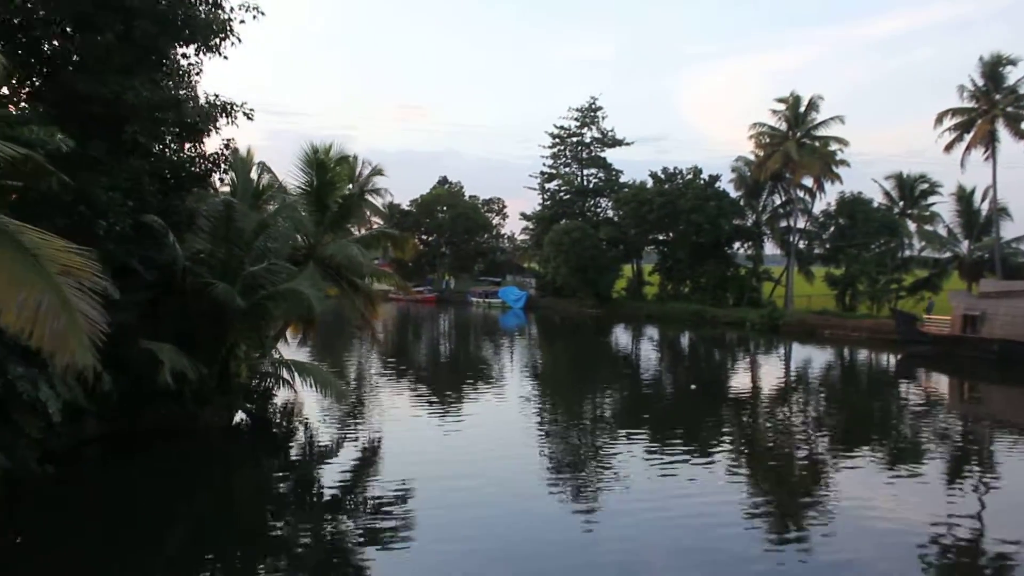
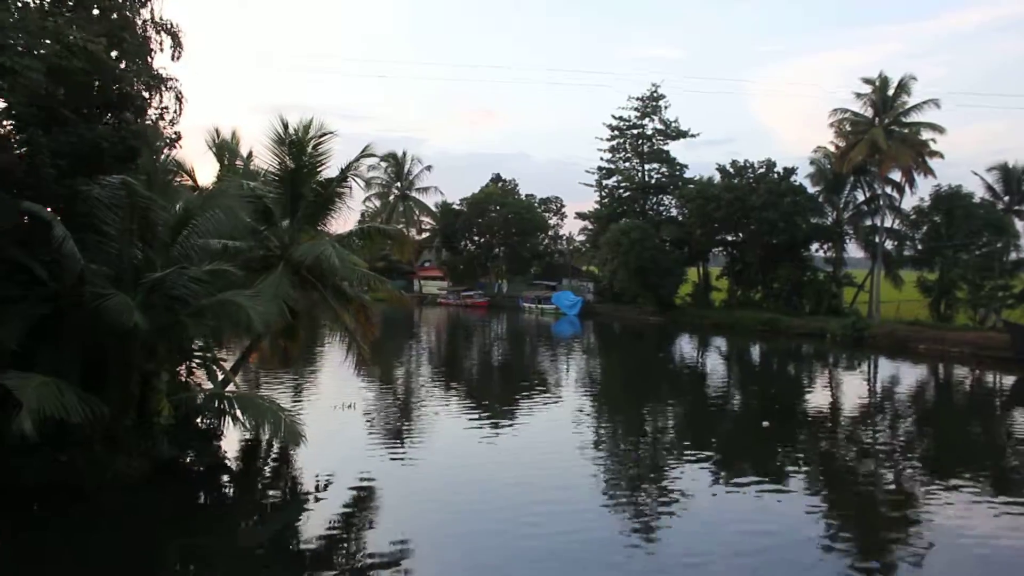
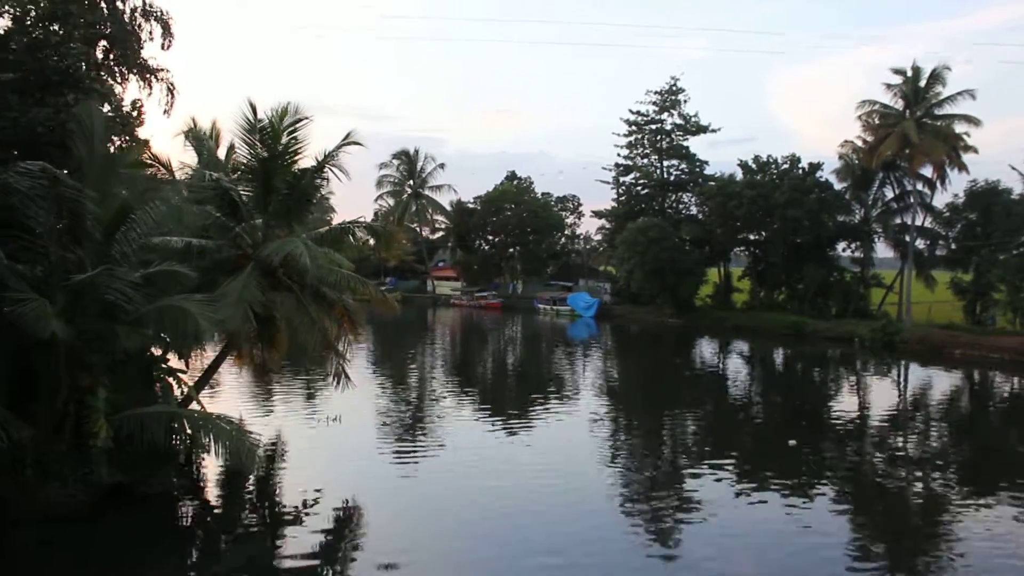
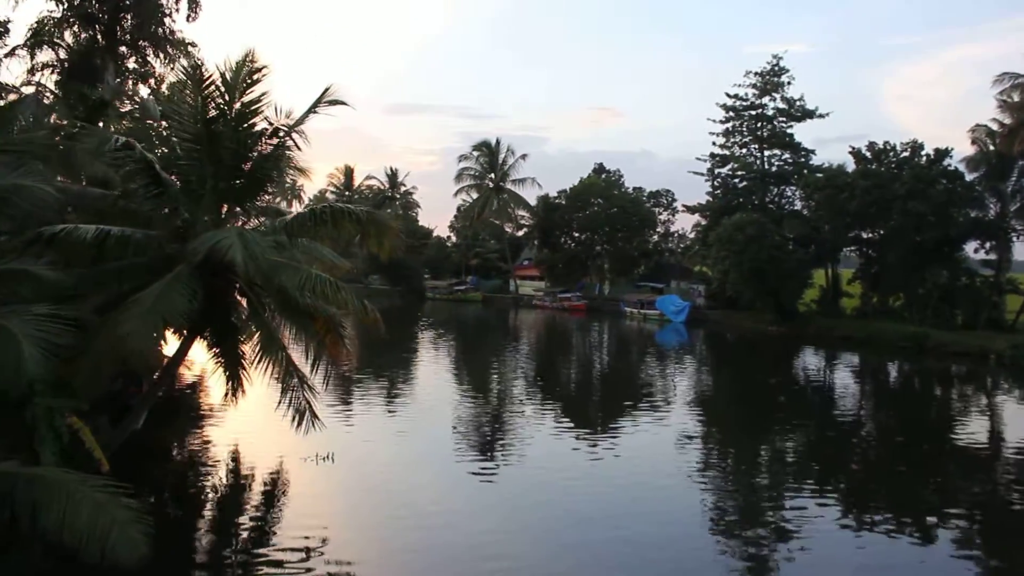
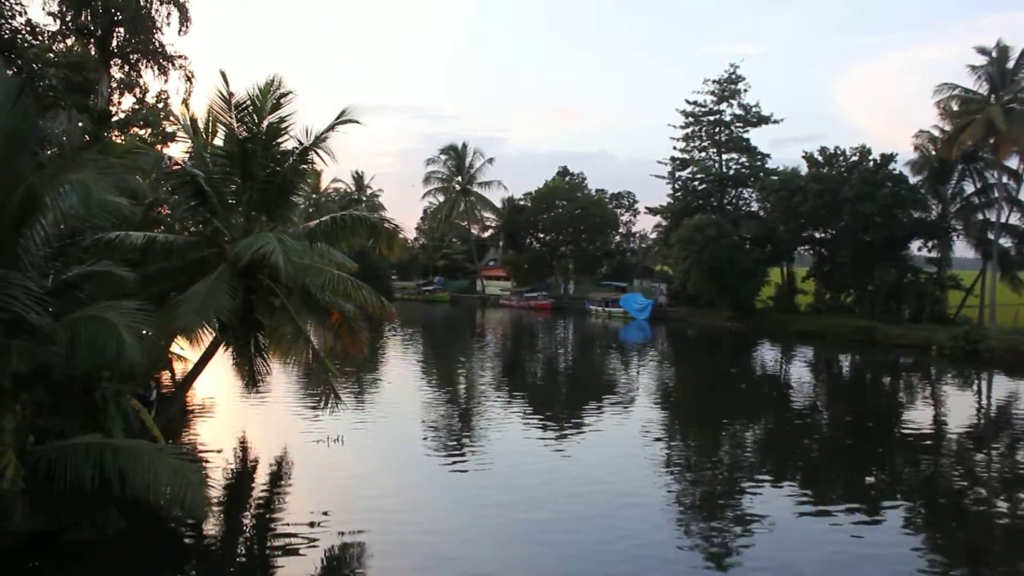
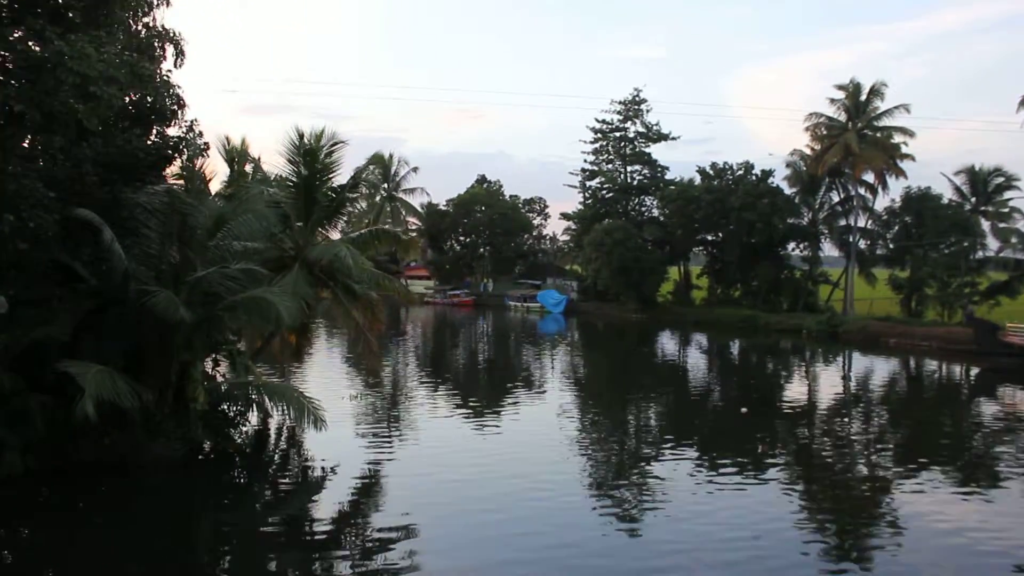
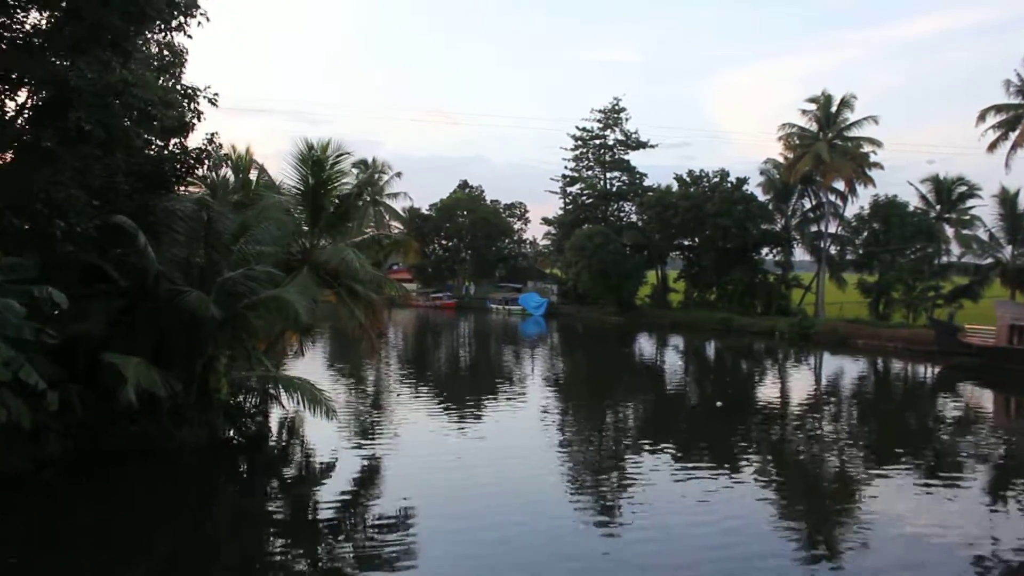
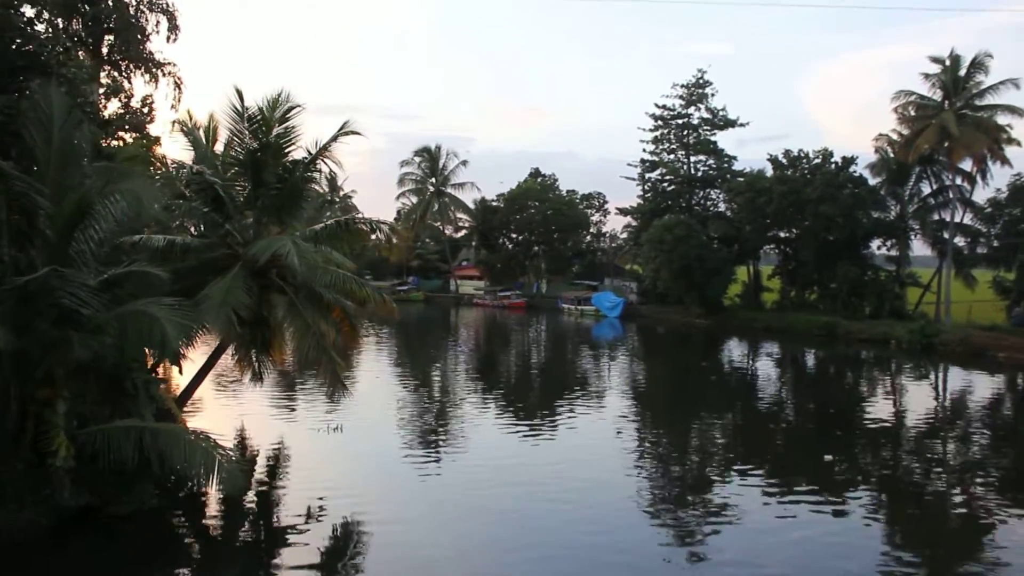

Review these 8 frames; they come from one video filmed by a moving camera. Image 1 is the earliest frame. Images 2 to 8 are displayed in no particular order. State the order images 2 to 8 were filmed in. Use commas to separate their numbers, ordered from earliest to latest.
7, 6, 2, 3, 8, 5, 4
